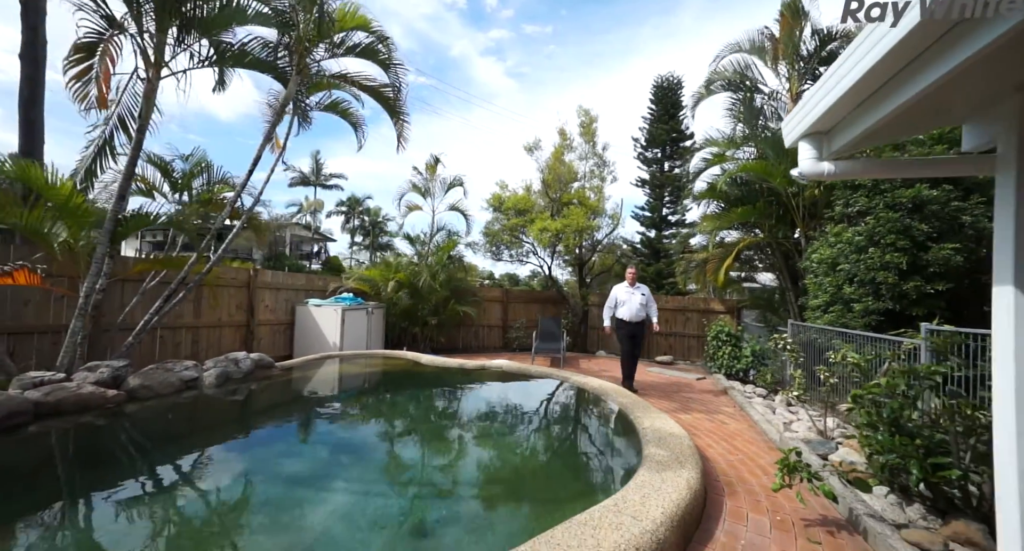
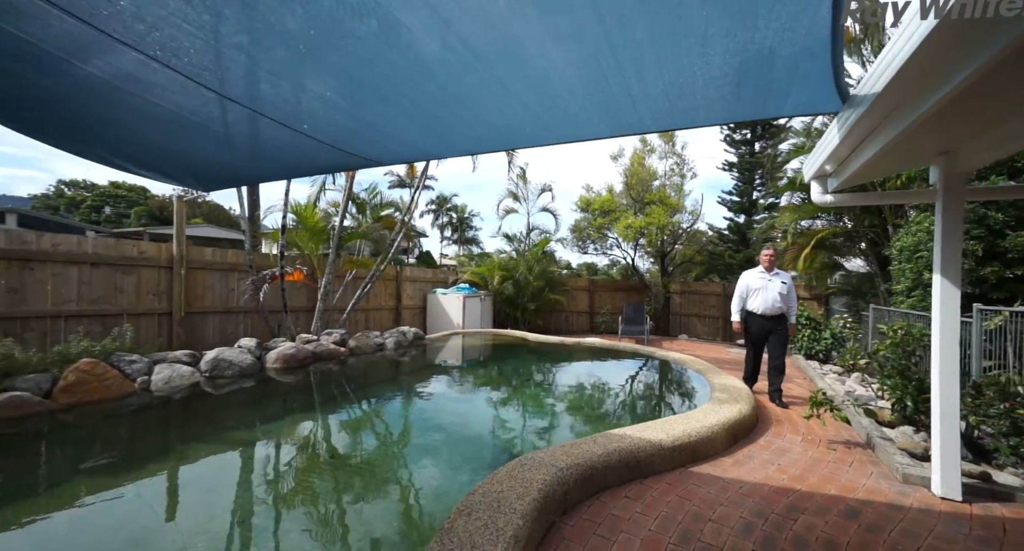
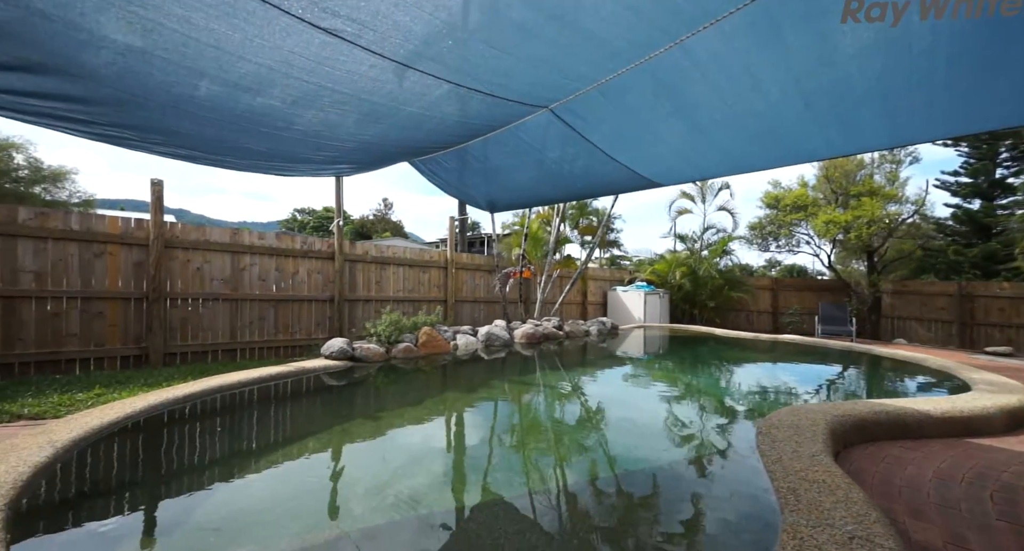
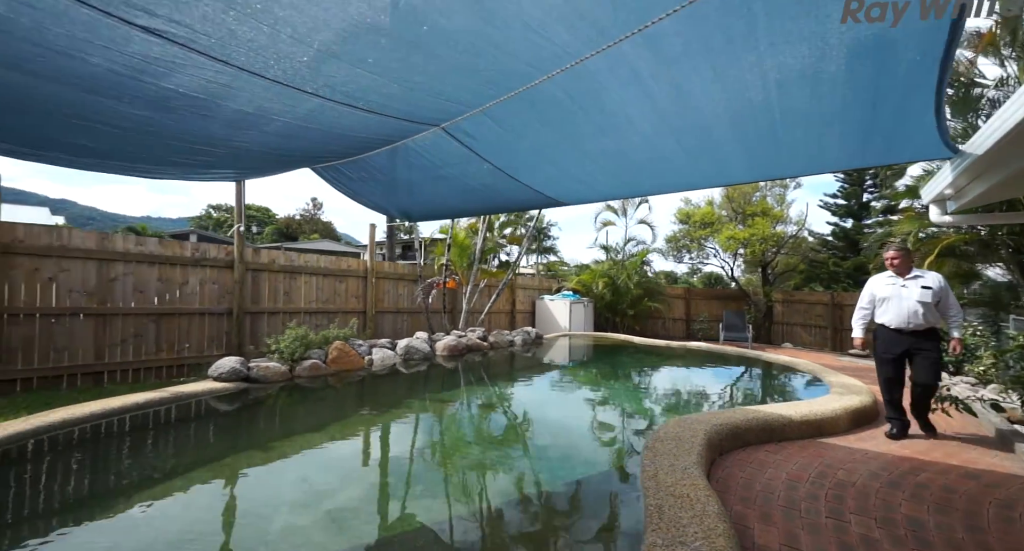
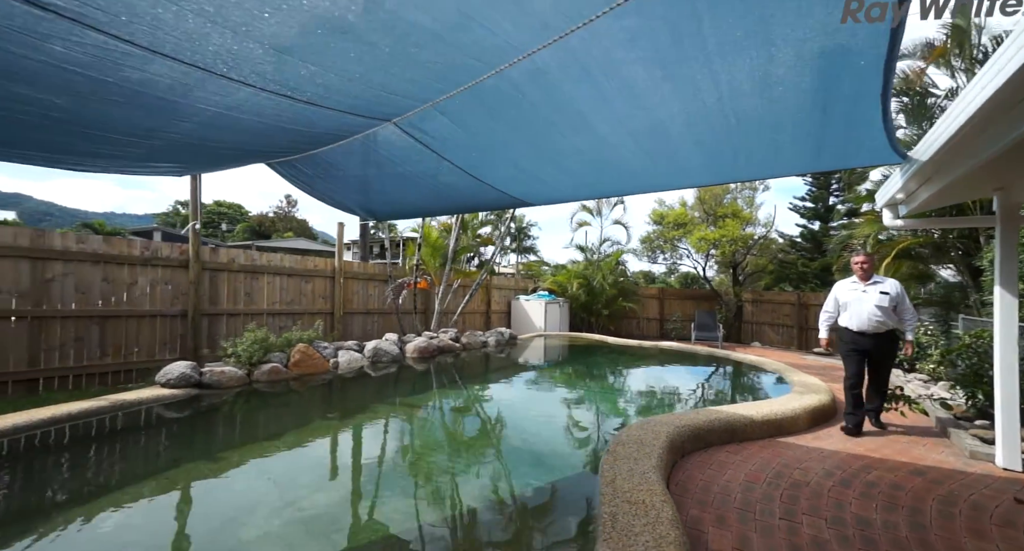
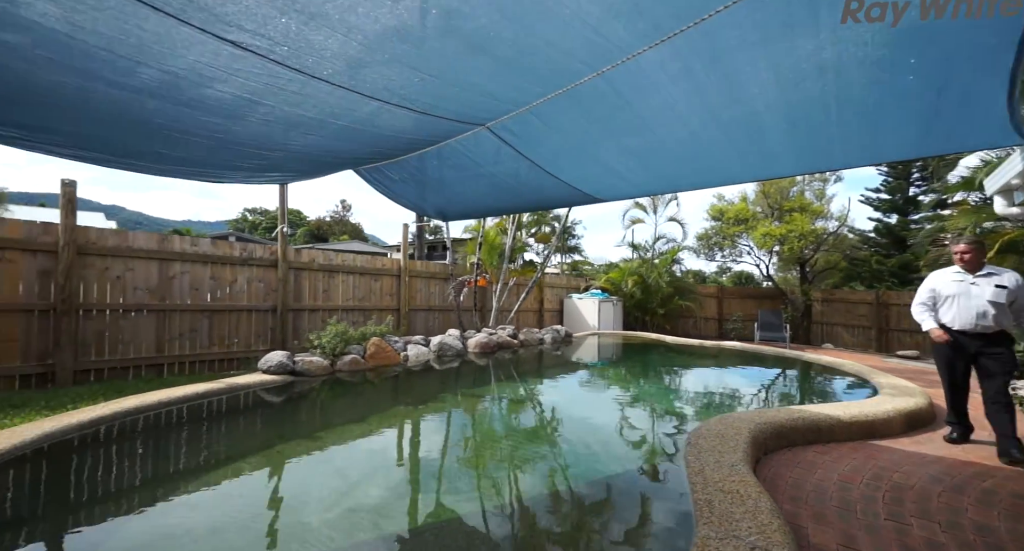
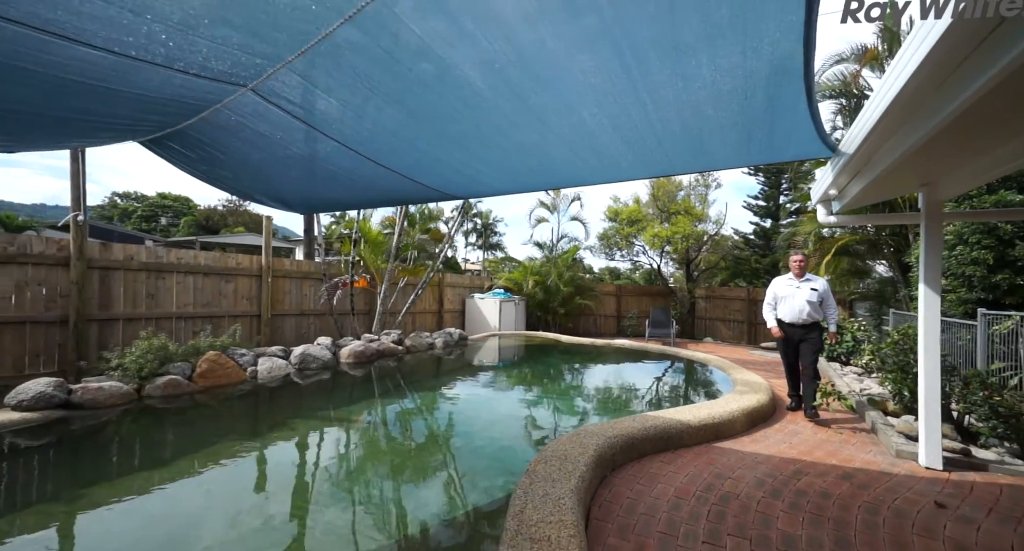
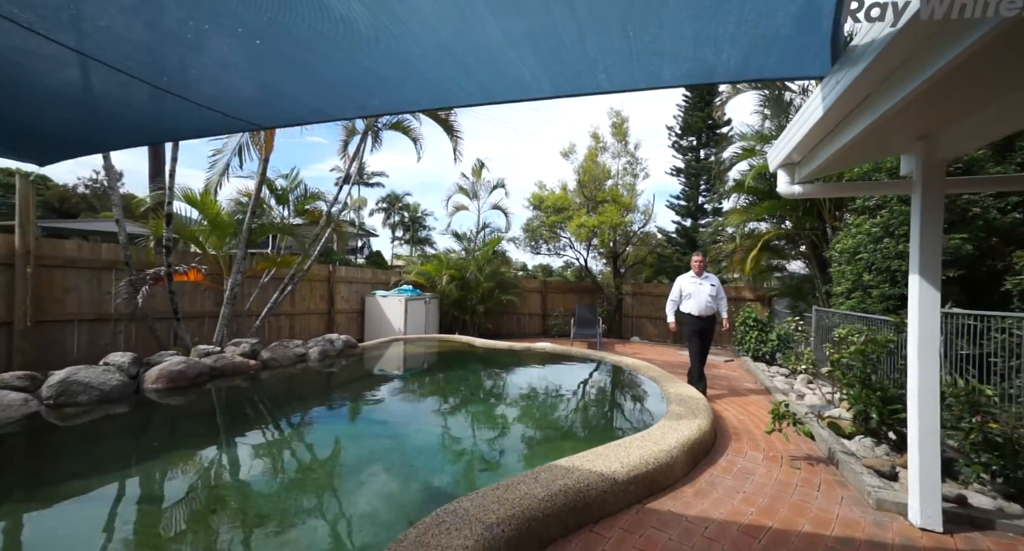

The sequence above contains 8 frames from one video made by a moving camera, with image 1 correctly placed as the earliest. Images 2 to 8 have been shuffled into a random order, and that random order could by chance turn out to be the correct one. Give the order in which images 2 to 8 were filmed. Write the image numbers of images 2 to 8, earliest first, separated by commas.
8, 2, 7, 5, 4, 6, 3
